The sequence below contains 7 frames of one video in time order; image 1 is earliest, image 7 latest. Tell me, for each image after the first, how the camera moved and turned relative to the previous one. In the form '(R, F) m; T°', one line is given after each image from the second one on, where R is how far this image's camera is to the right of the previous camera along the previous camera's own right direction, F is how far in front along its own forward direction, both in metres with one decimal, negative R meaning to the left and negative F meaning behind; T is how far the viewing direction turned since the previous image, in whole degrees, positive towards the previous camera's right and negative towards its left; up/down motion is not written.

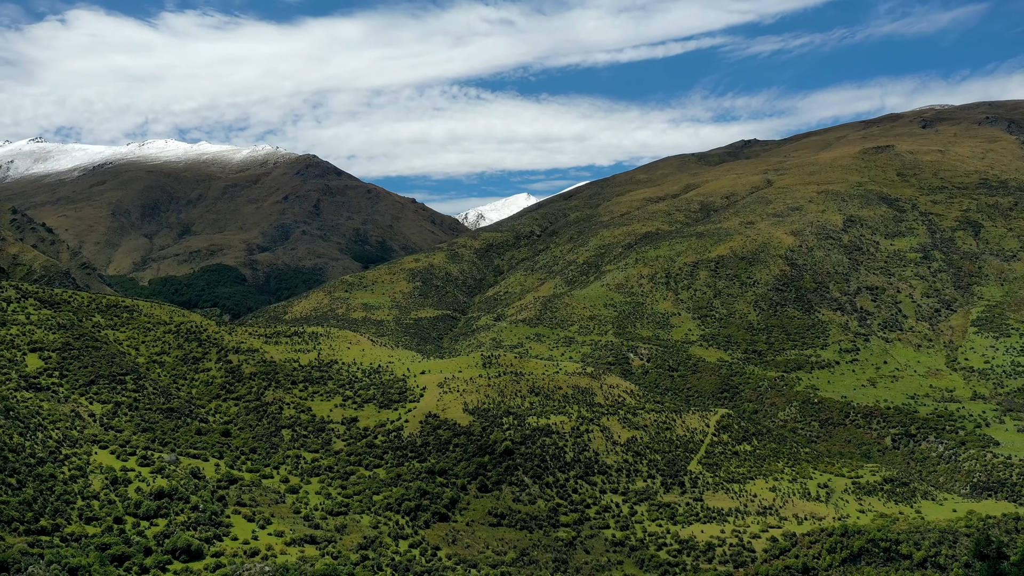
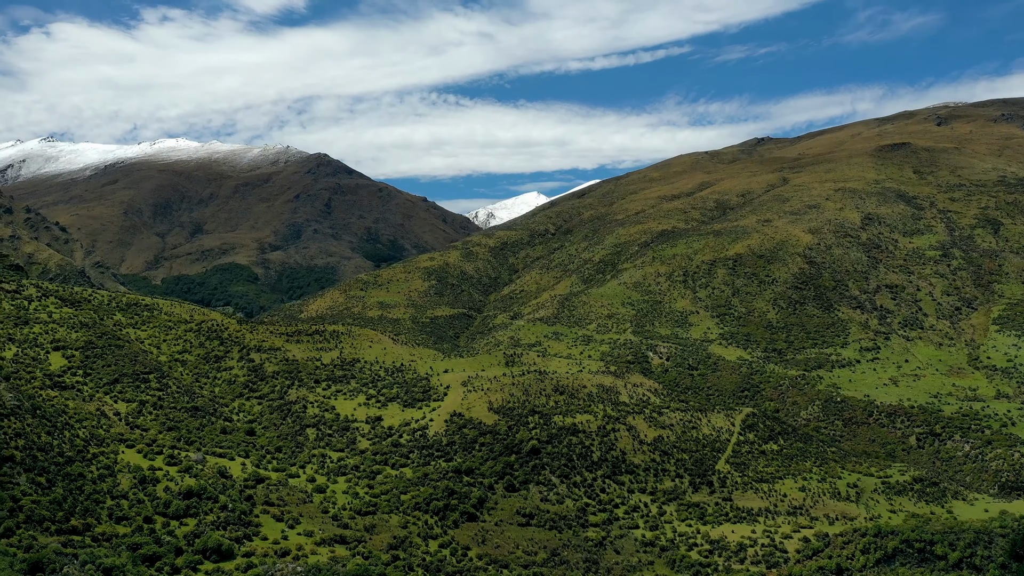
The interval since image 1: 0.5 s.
(-1.7, +0.5) m; -1°
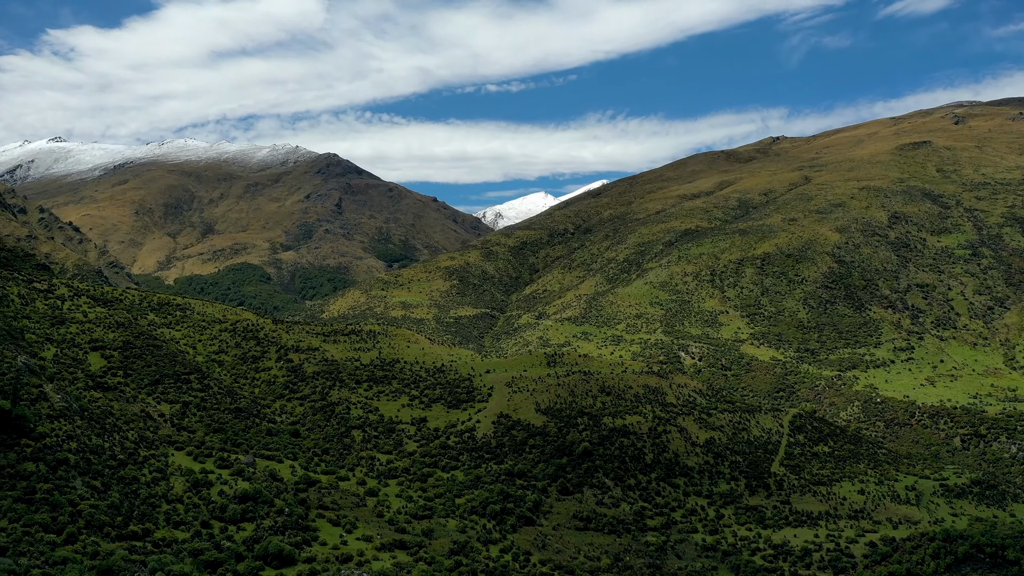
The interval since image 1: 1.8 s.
(-4.1, +1.3) m; 0°
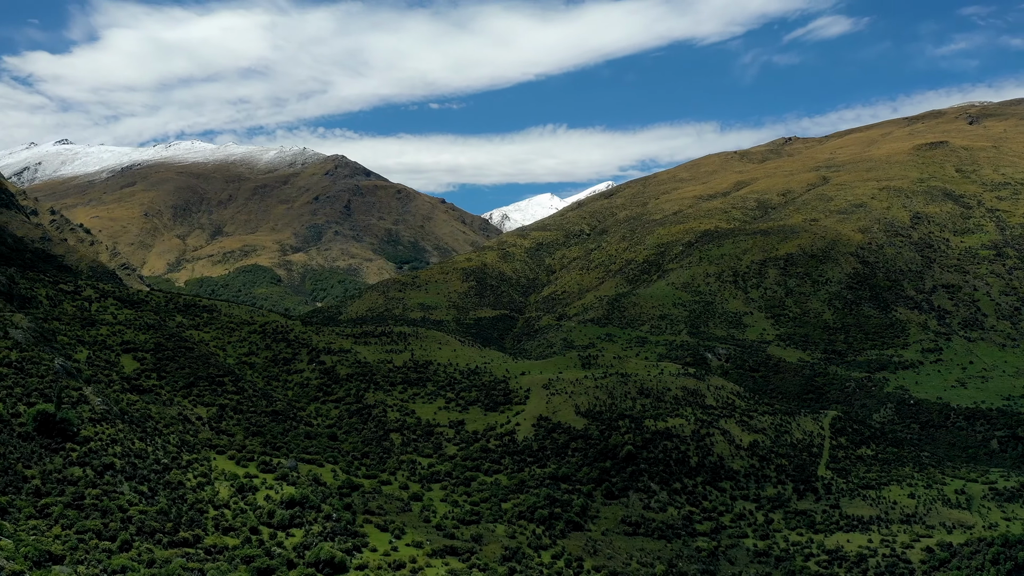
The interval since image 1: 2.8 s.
(-3.3, +1.0) m; 0°
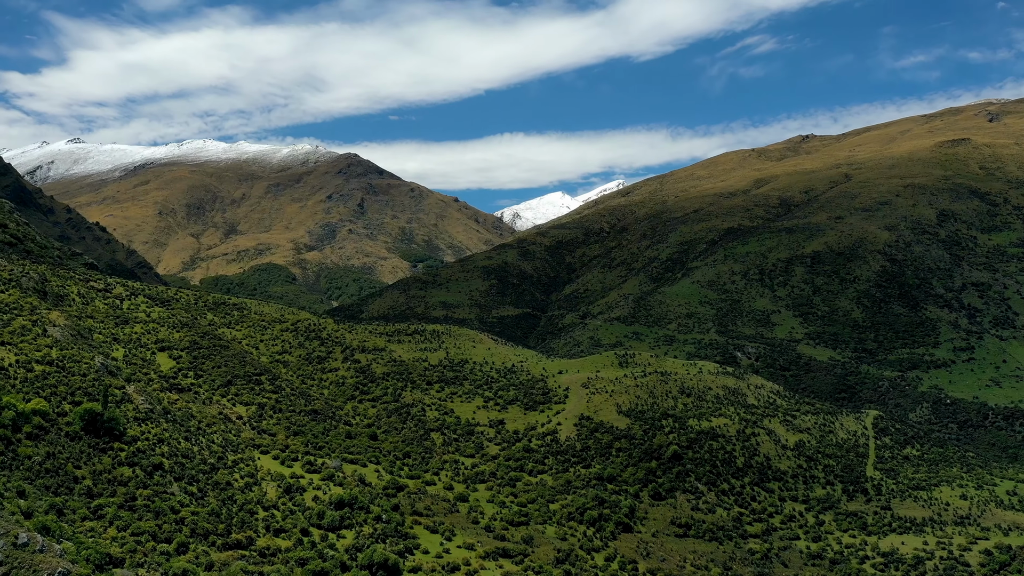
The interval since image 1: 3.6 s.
(-3.0, +1.0) m; -1°
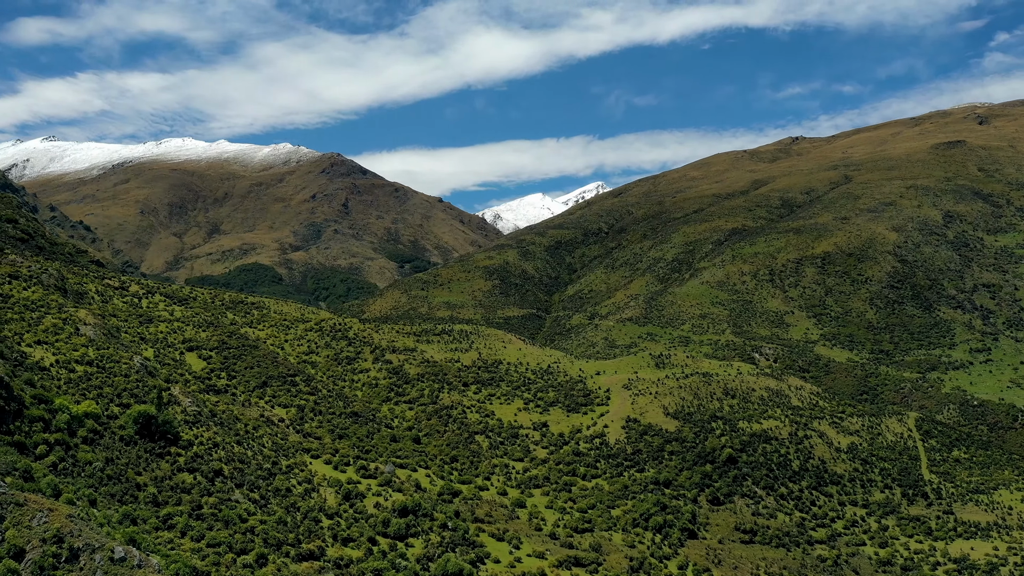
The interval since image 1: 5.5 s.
(-6.0, +2.1) m; +2°
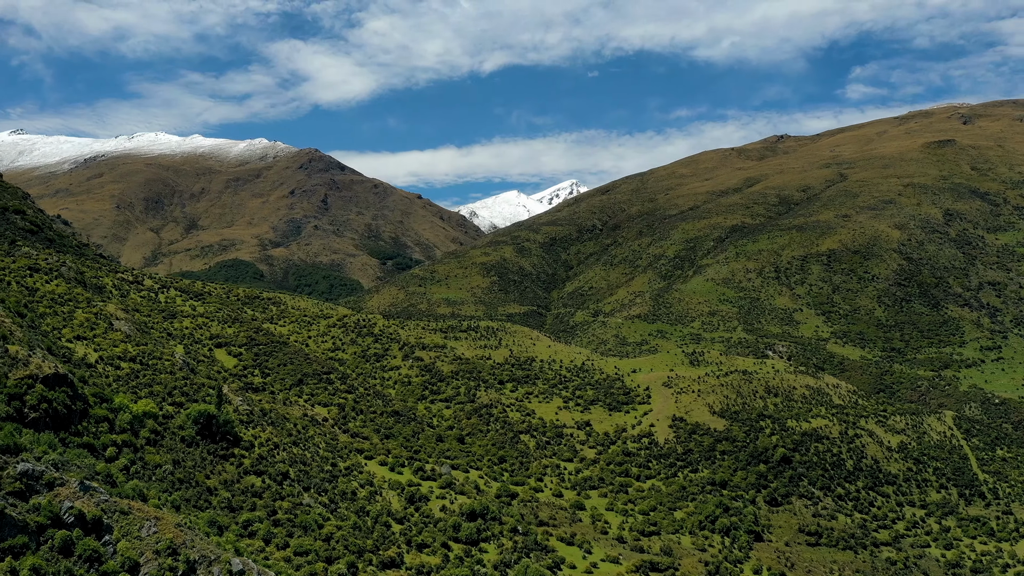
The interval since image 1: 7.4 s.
(-6.1, +2.1) m; +2°
